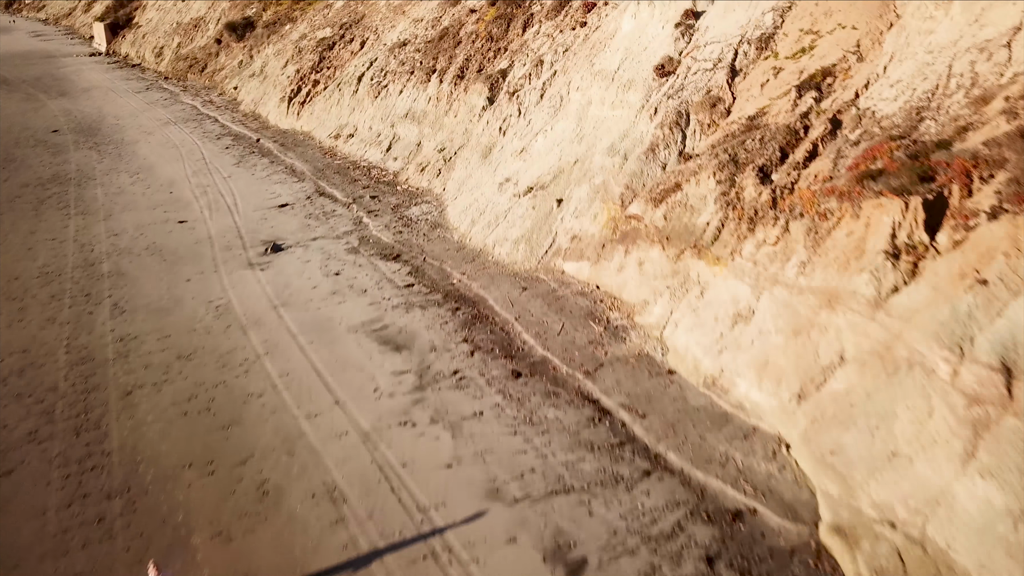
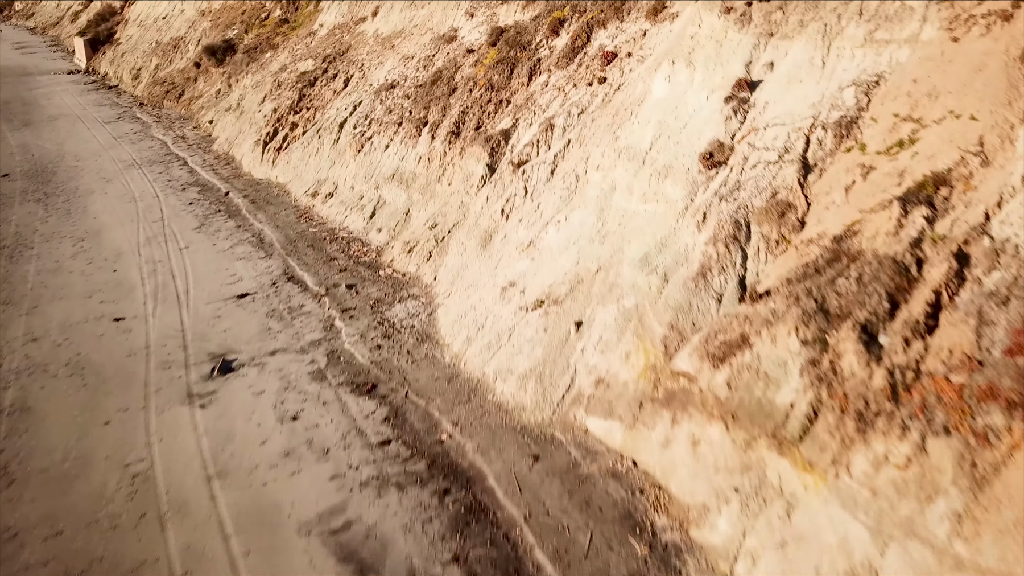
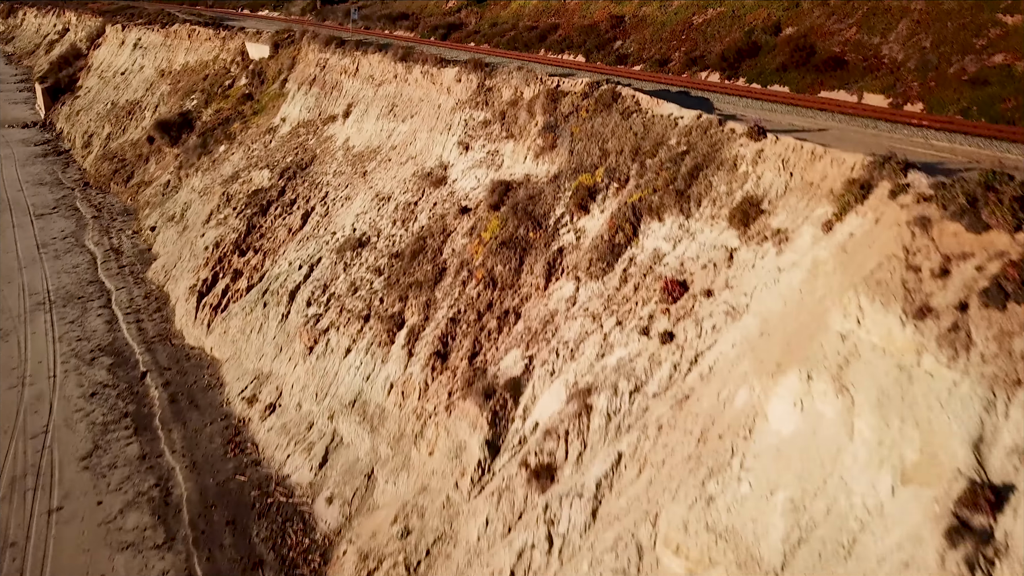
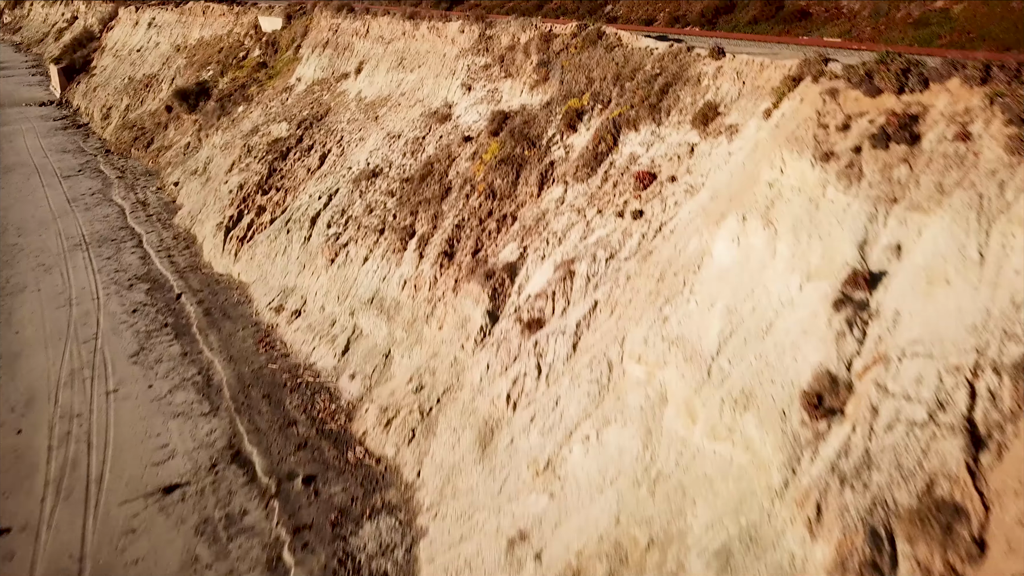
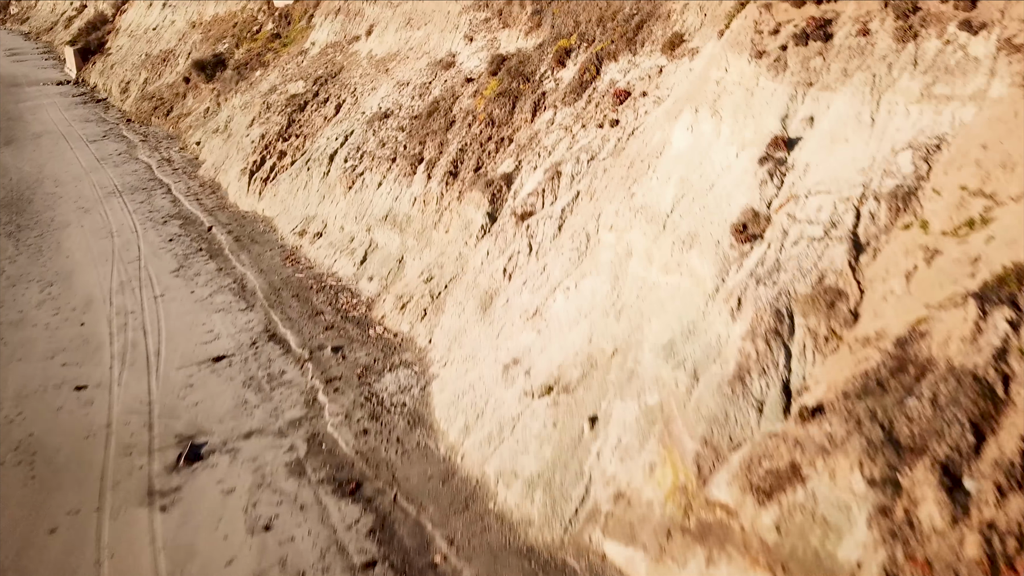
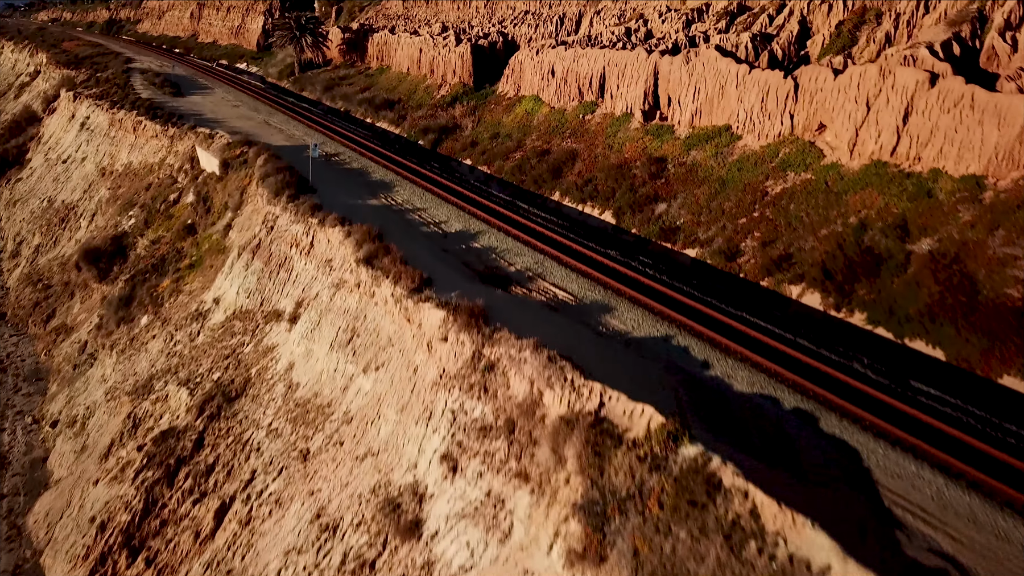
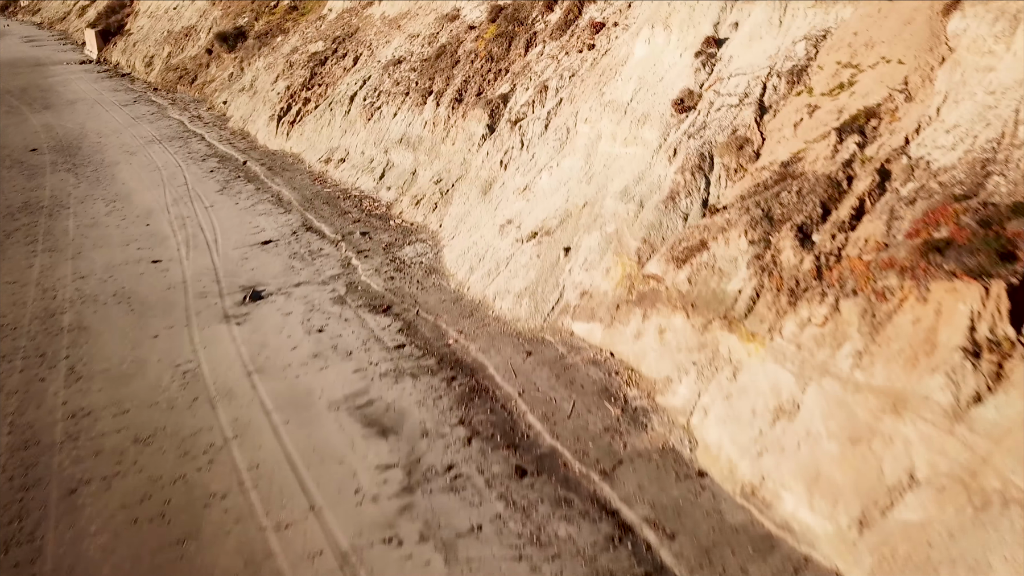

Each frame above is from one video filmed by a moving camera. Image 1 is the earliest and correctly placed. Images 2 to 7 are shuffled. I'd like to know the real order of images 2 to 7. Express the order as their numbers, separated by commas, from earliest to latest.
7, 2, 5, 4, 3, 6
